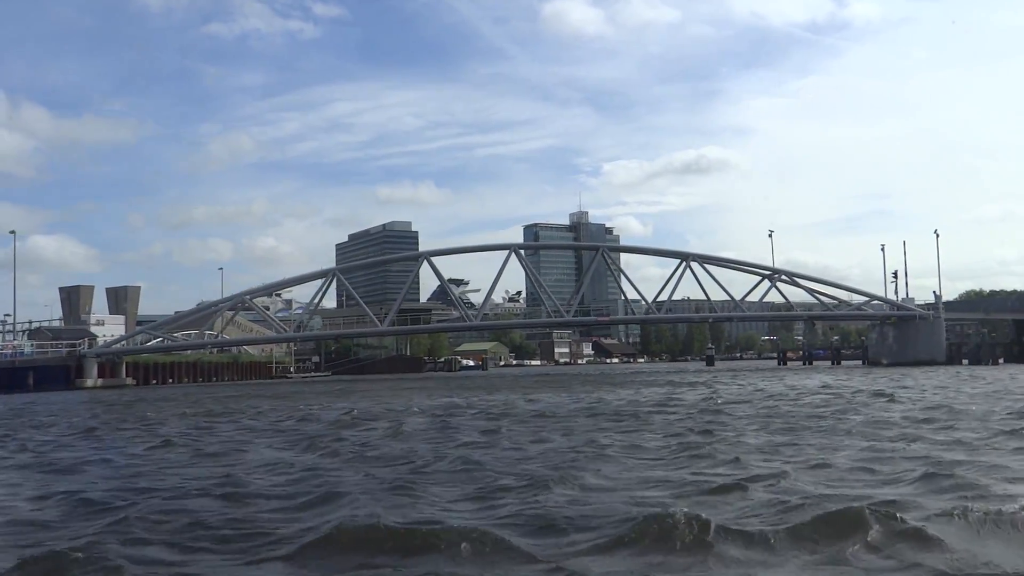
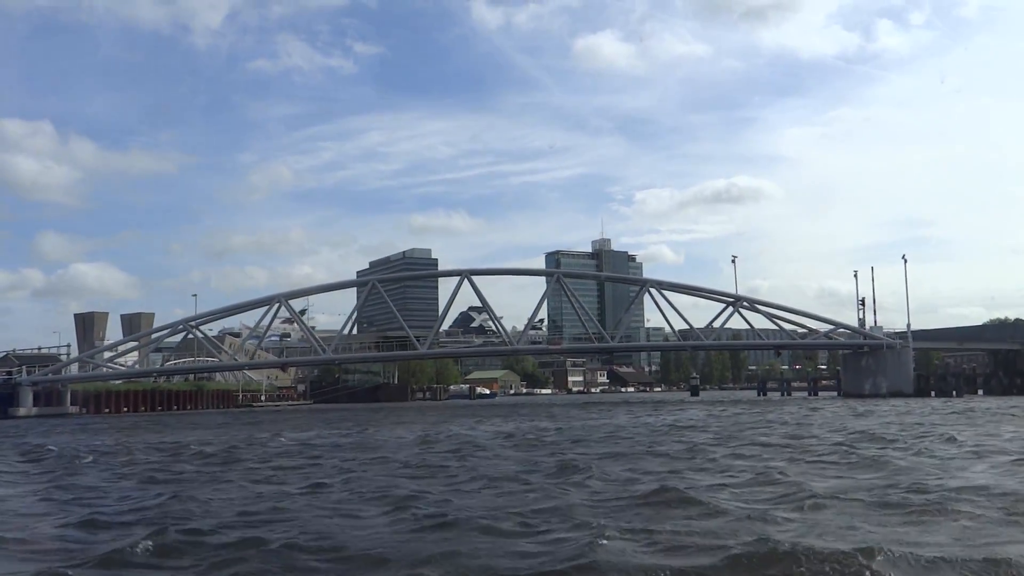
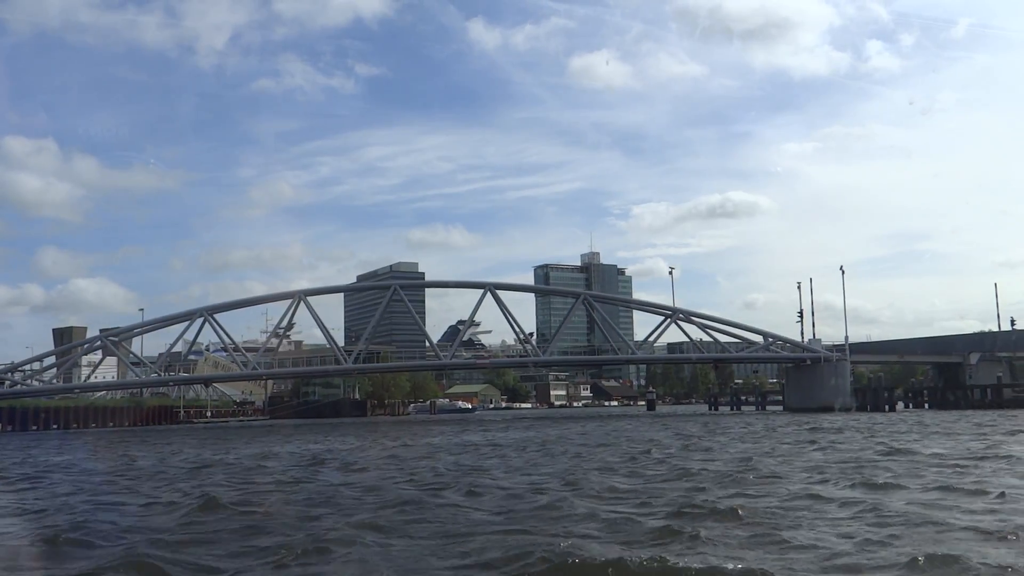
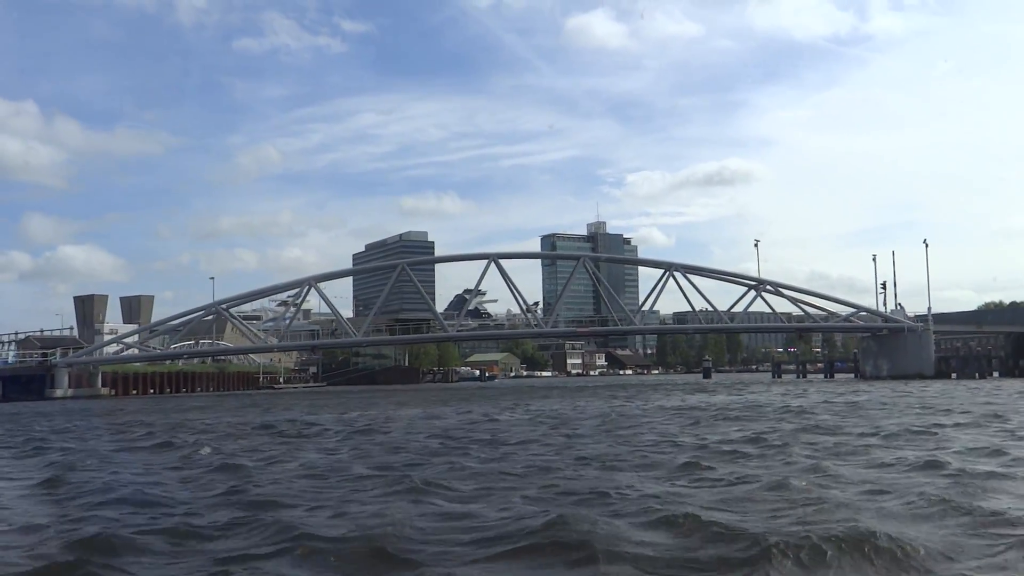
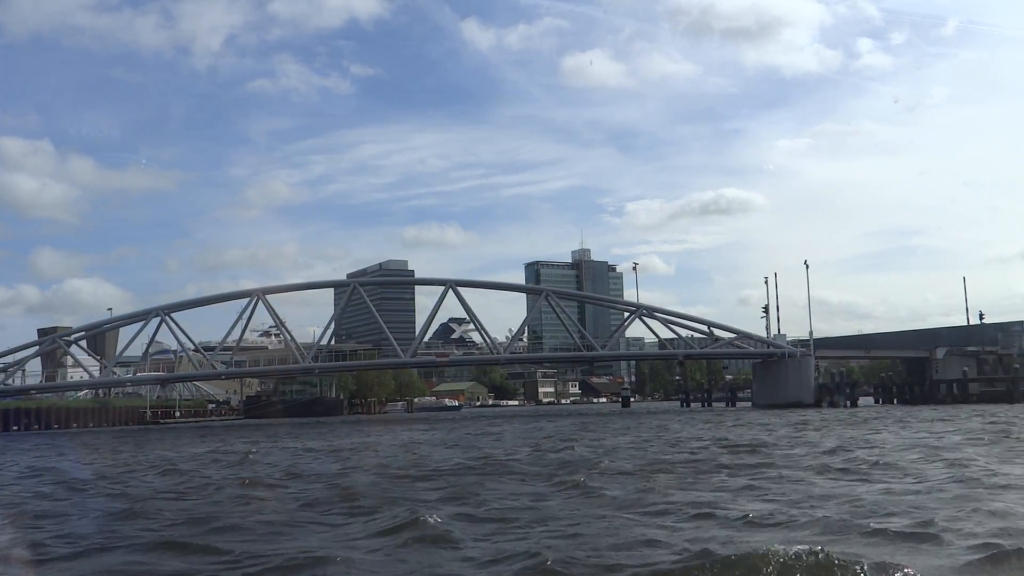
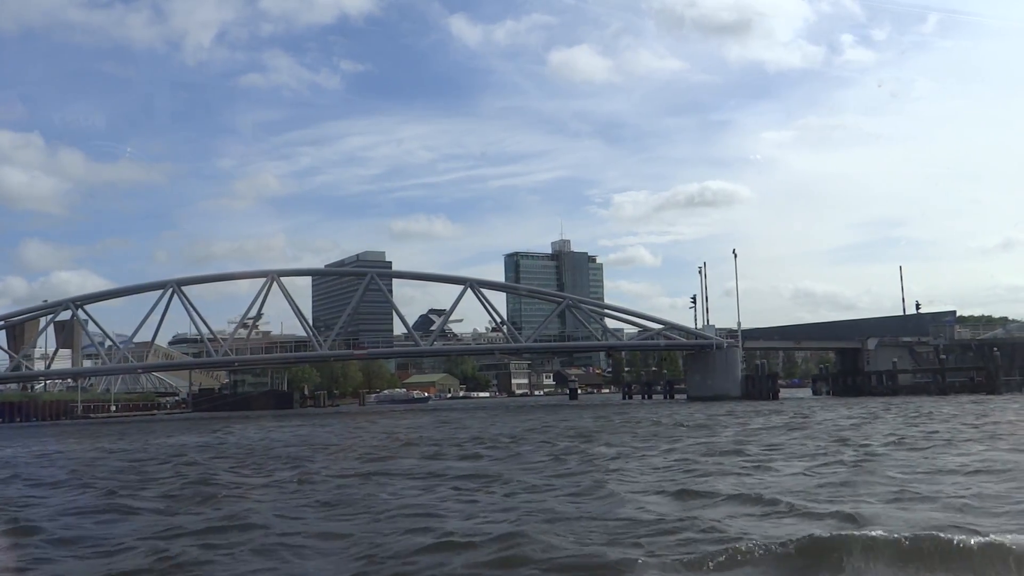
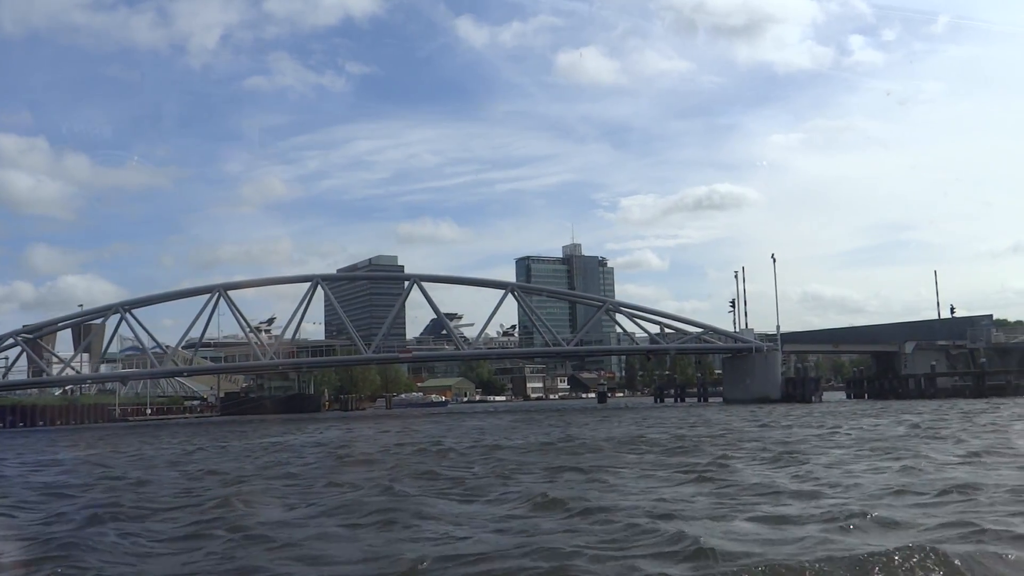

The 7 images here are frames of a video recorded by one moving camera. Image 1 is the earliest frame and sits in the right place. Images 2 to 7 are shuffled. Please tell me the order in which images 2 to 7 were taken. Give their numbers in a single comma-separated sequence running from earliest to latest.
4, 2, 3, 5, 7, 6
